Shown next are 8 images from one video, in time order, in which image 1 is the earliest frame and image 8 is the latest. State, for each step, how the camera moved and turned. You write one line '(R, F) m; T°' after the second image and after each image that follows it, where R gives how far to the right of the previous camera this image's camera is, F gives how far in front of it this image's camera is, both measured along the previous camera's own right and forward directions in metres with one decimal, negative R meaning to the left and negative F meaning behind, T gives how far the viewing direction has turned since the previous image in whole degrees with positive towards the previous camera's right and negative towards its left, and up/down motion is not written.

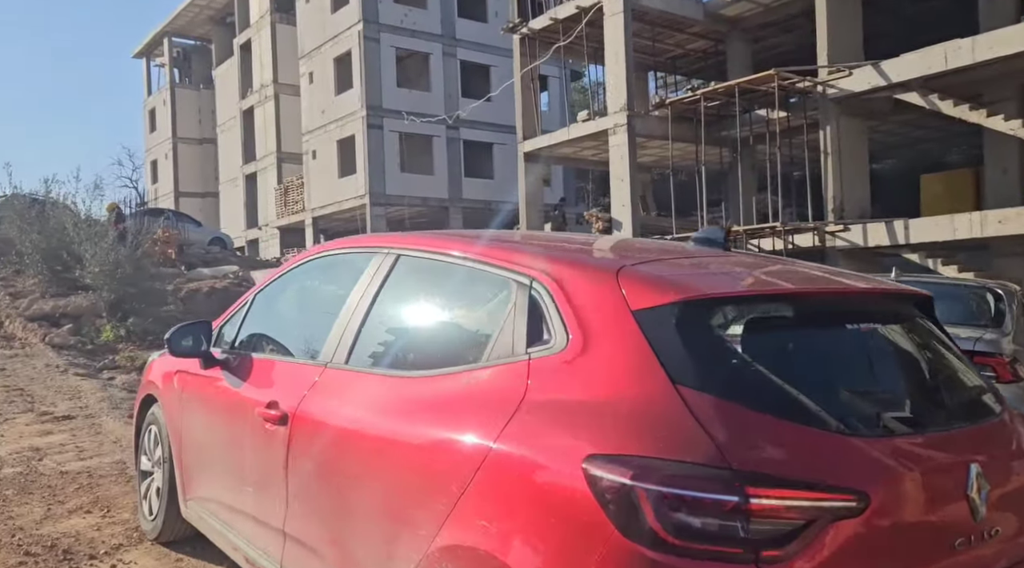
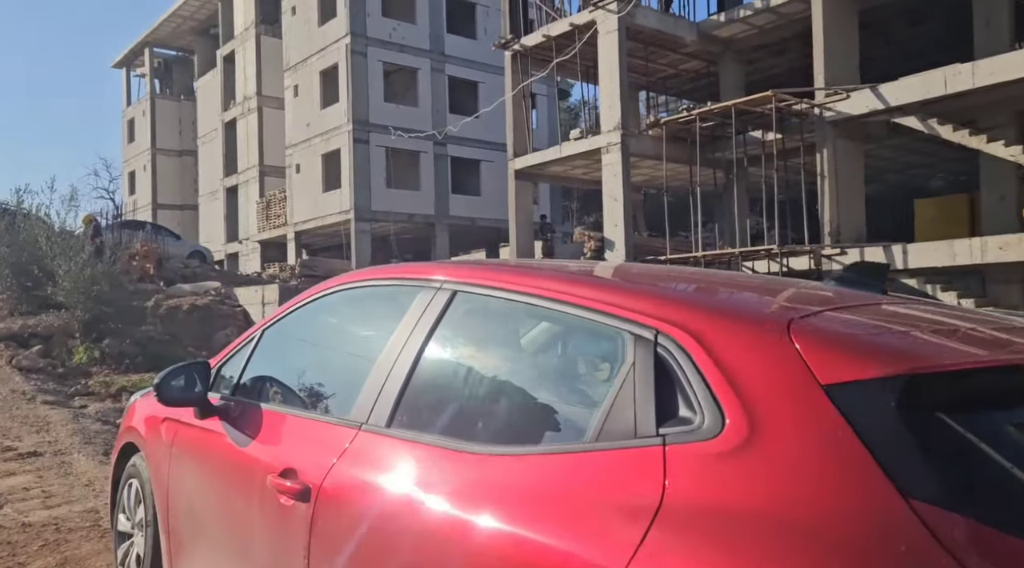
(-0.2, +0.4) m; +1°
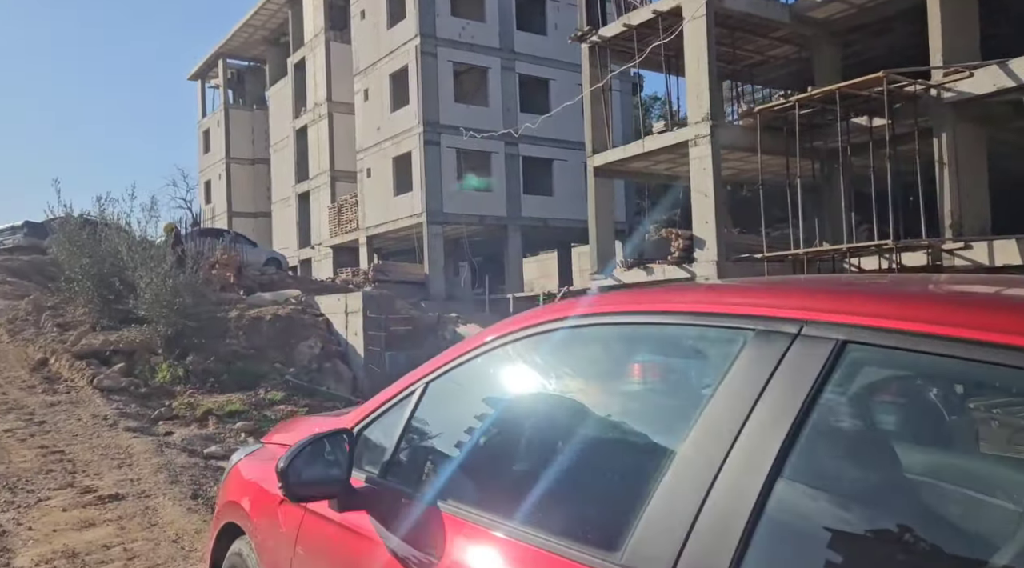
(-0.3, +0.7) m; -4°
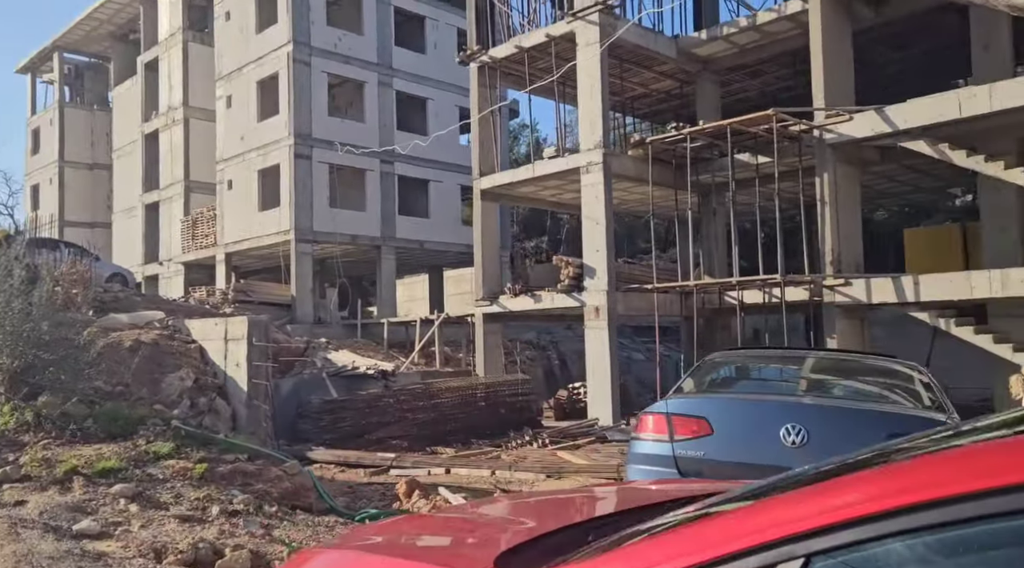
(-0.6, +0.8) m; +10°
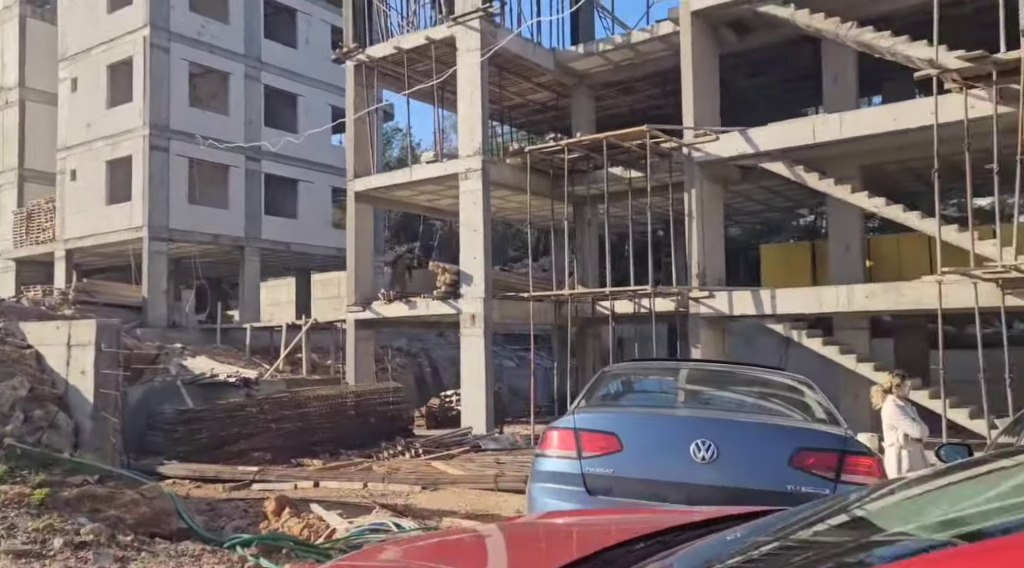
(-0.4, +0.2) m; +10°
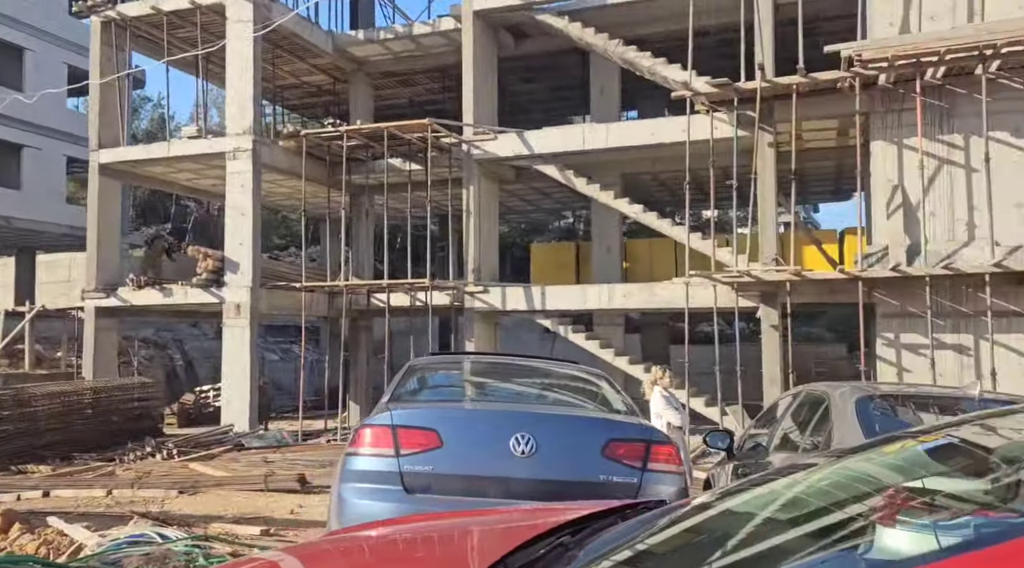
(-1.1, +0.3) m; +19°
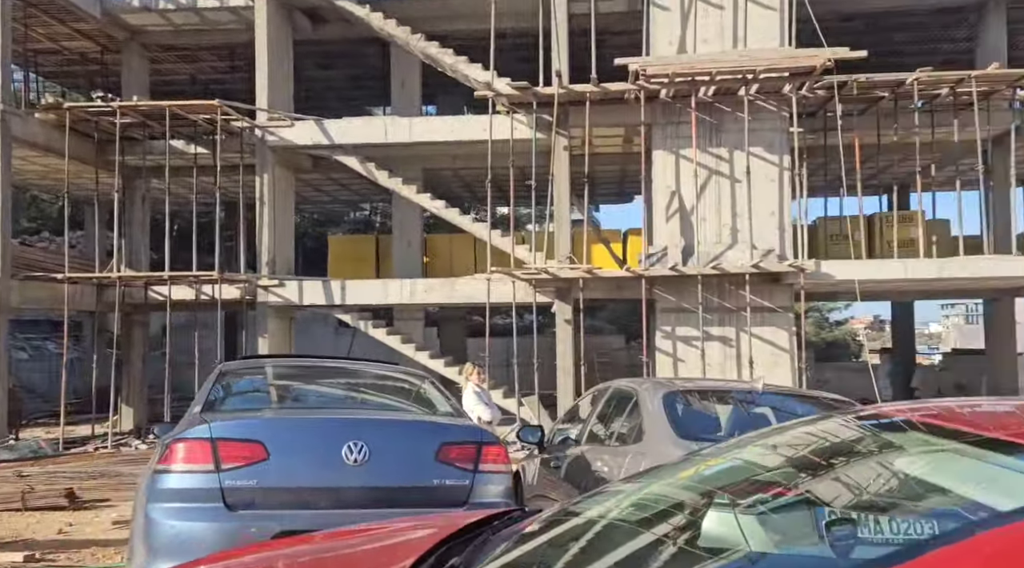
(-1.1, +0.2) m; +17°
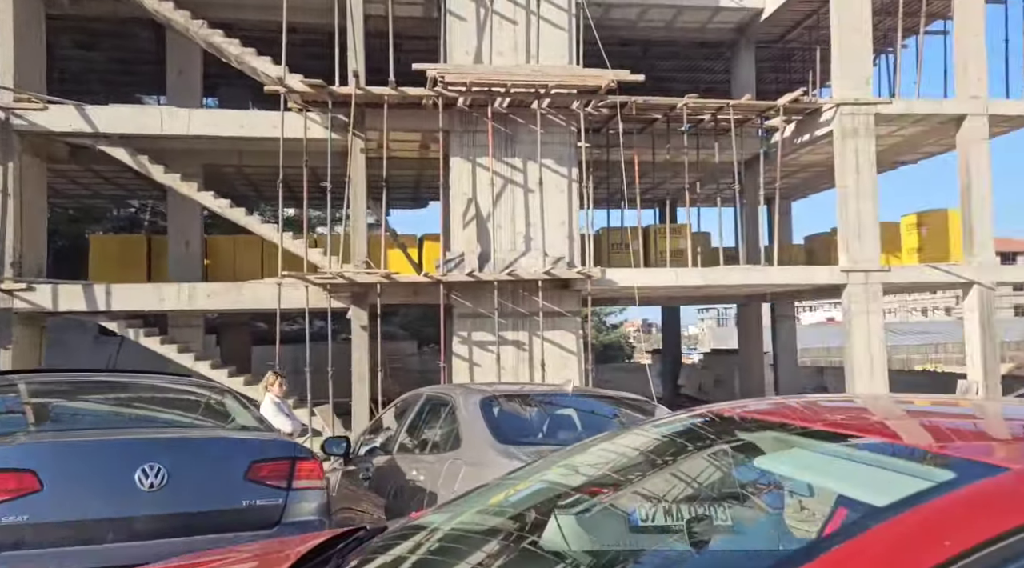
(-1.2, +0.3) m; +18°
